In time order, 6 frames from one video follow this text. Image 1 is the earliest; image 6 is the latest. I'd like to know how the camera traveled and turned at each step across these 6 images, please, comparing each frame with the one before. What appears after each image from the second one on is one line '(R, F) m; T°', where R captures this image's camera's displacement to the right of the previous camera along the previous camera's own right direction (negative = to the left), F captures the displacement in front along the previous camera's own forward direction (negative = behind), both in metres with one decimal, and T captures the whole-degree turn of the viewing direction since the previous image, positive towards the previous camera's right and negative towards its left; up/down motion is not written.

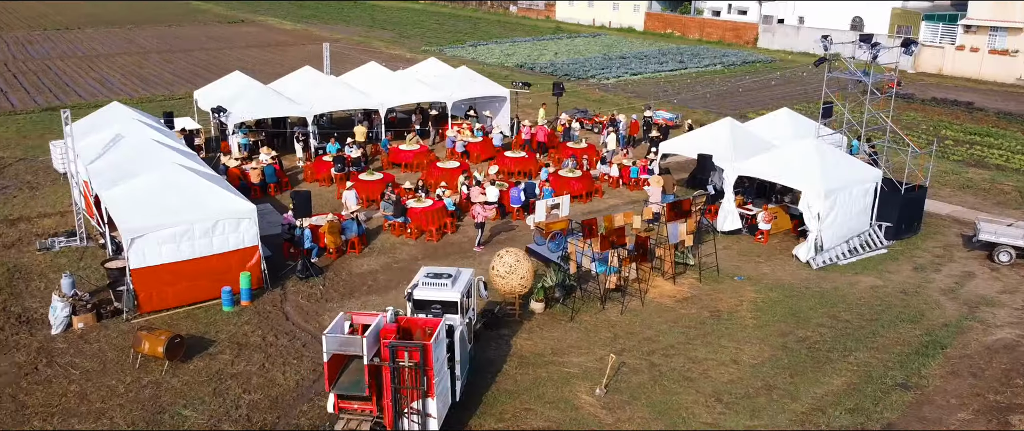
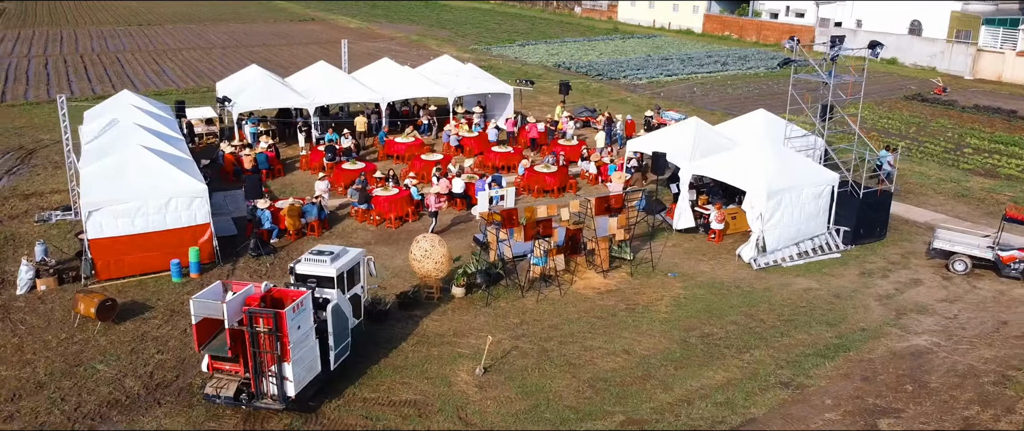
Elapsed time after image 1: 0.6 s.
(+2.8, -0.4) m; -6°
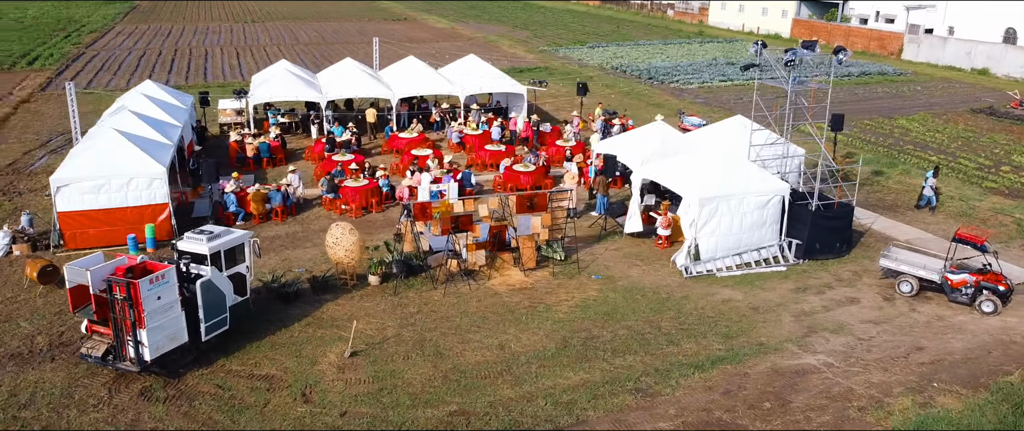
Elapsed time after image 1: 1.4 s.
(+3.6, 0.0) m; -9°
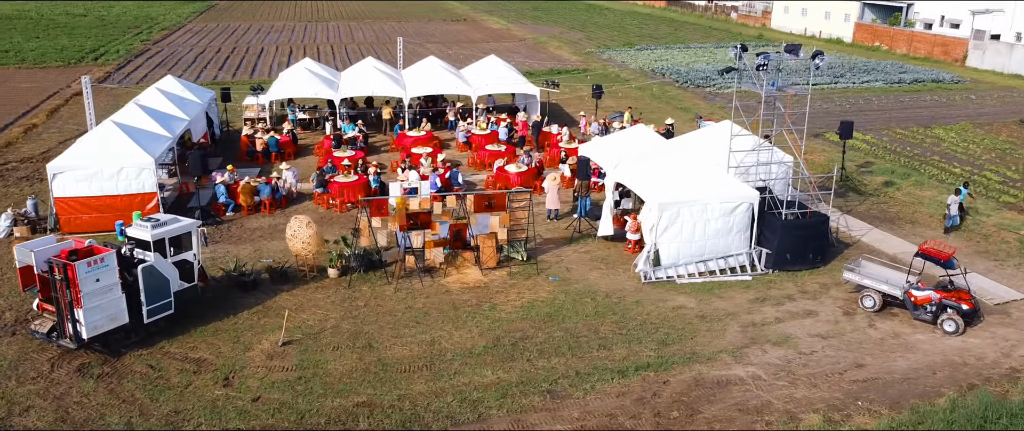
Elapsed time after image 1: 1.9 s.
(+2.2, 0.0) m; -6°
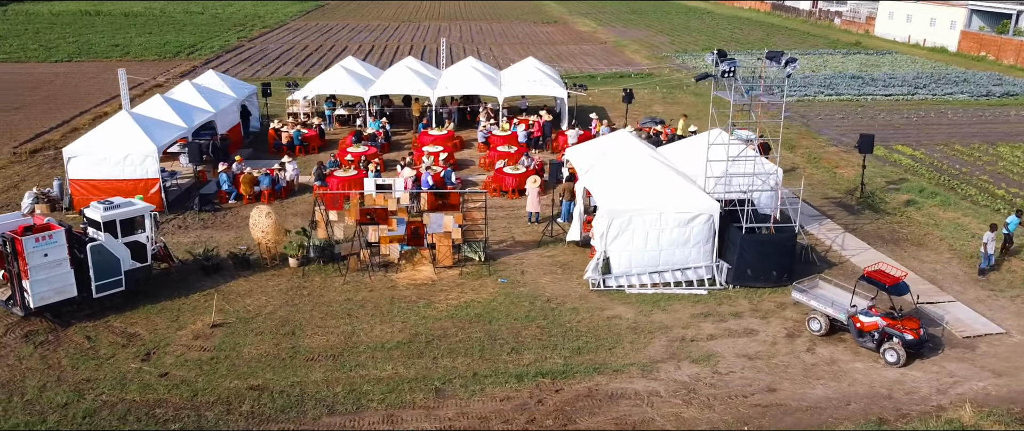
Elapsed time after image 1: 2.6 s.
(+3.0, +0.2) m; -9°
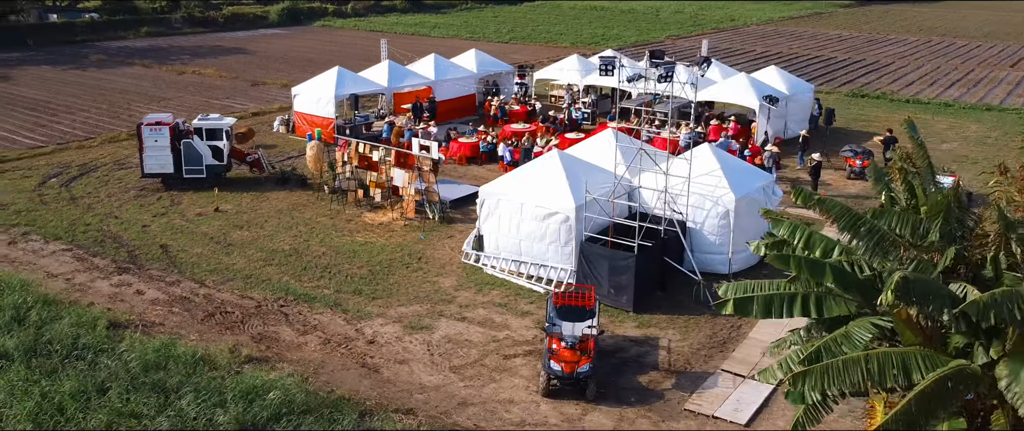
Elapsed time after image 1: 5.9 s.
(+11.5, +3.0) m; -39°
